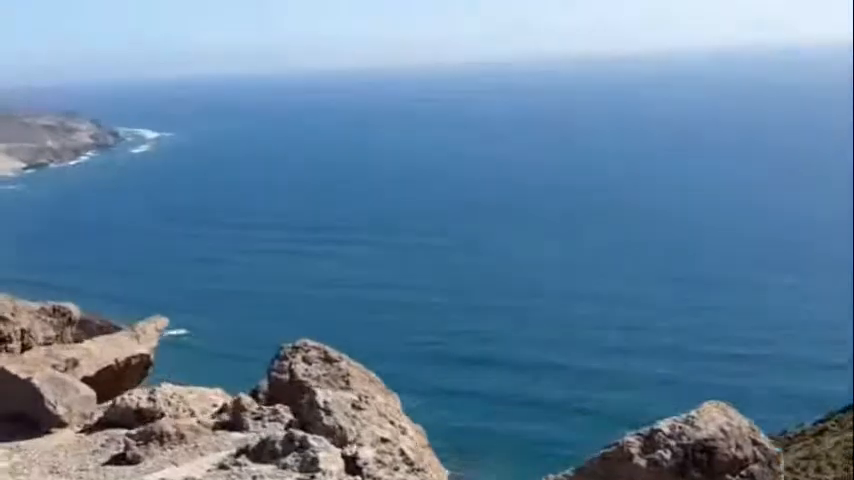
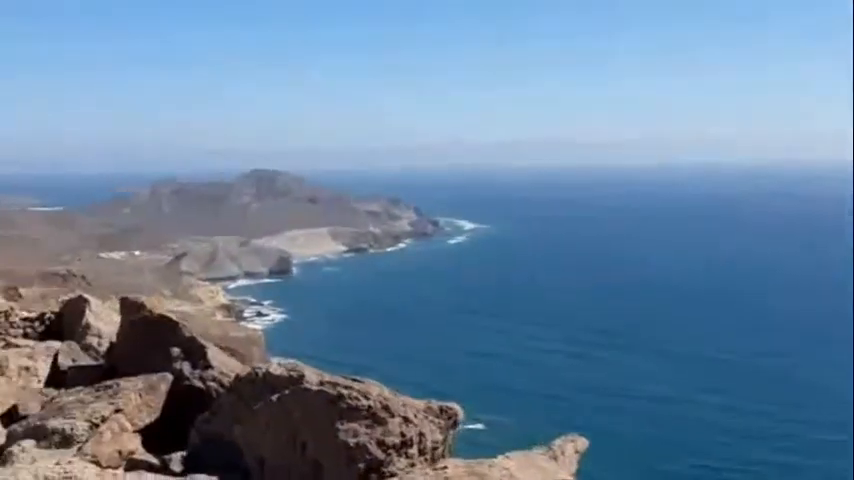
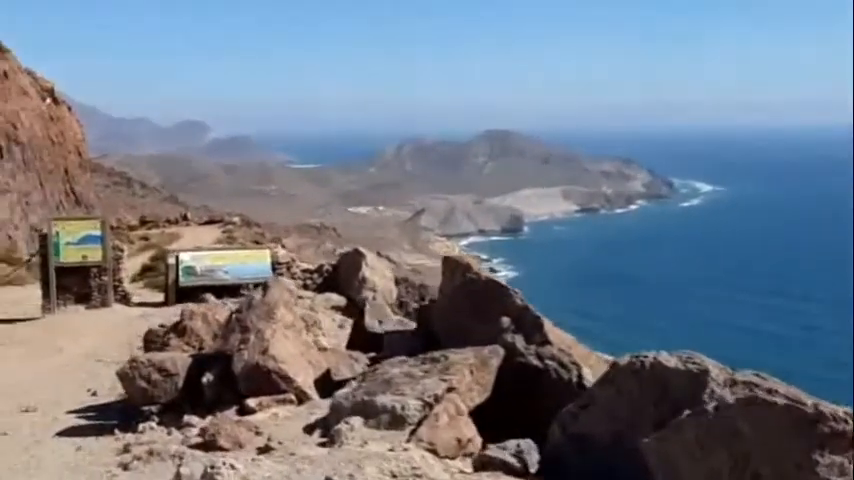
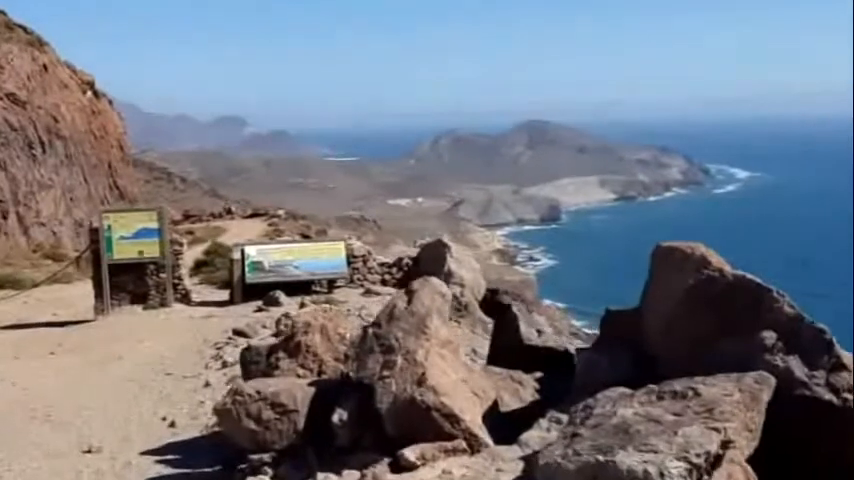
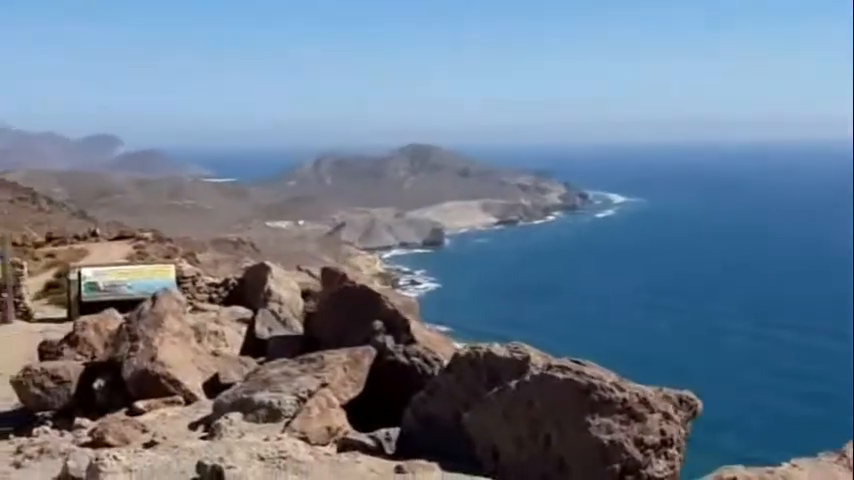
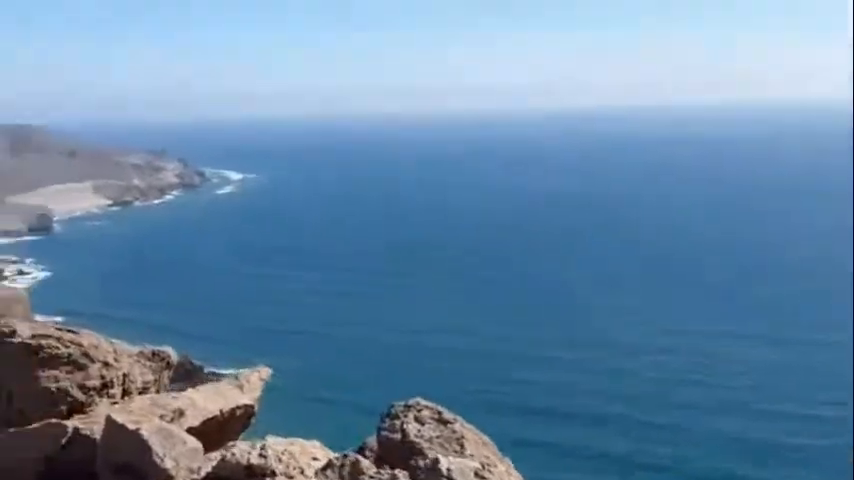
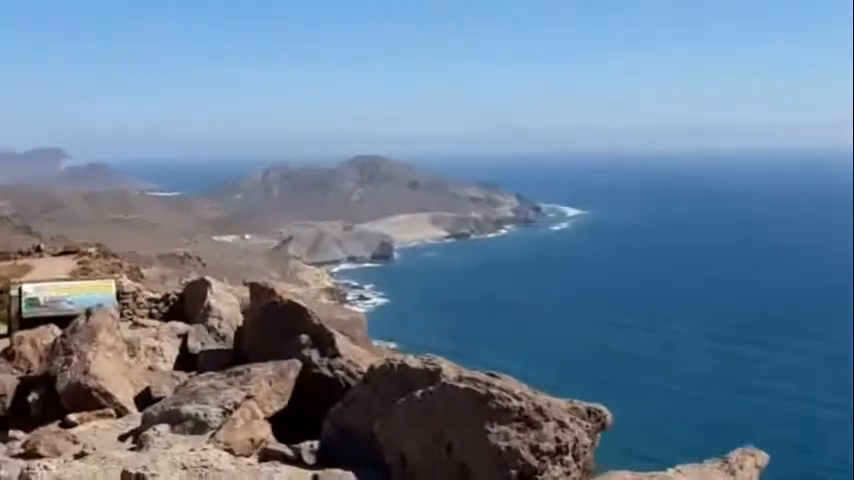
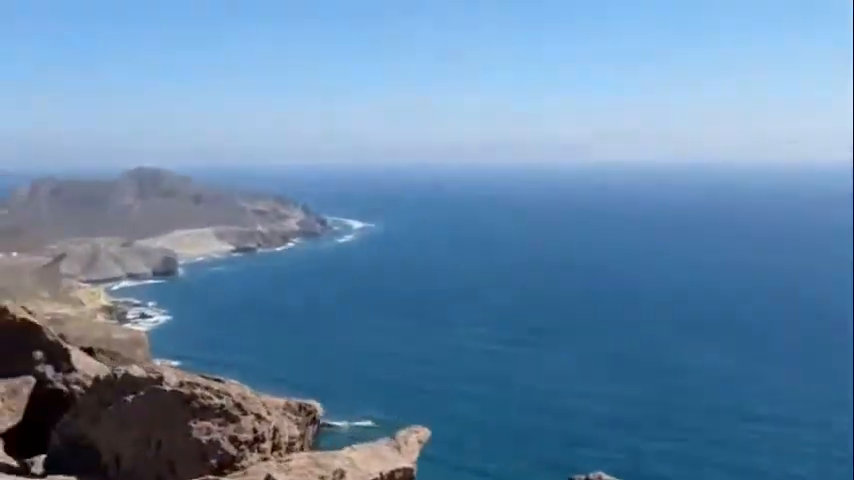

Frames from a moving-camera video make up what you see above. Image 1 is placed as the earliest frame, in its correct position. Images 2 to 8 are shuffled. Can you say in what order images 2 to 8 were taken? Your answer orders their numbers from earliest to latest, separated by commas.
6, 8, 2, 7, 5, 3, 4
